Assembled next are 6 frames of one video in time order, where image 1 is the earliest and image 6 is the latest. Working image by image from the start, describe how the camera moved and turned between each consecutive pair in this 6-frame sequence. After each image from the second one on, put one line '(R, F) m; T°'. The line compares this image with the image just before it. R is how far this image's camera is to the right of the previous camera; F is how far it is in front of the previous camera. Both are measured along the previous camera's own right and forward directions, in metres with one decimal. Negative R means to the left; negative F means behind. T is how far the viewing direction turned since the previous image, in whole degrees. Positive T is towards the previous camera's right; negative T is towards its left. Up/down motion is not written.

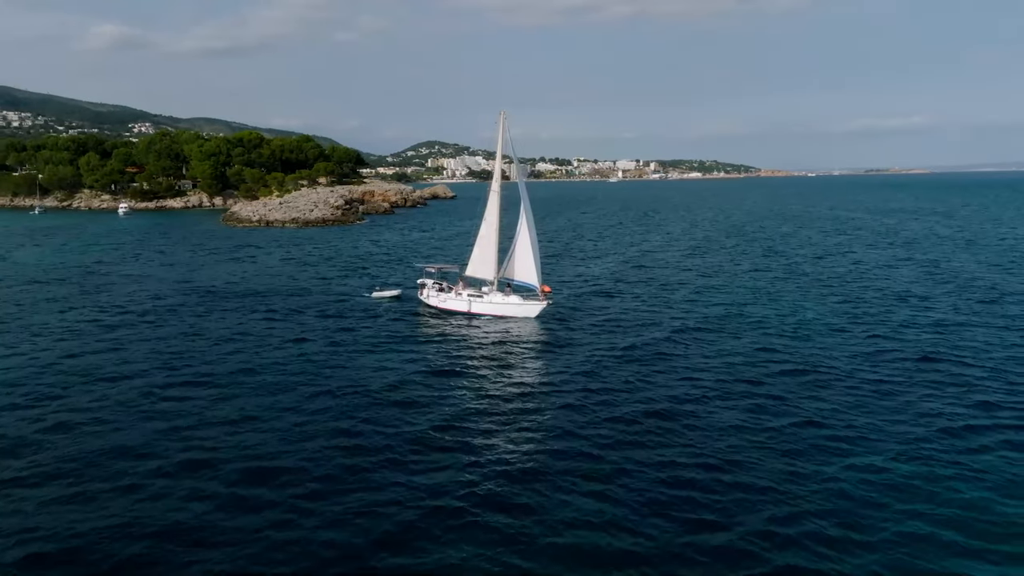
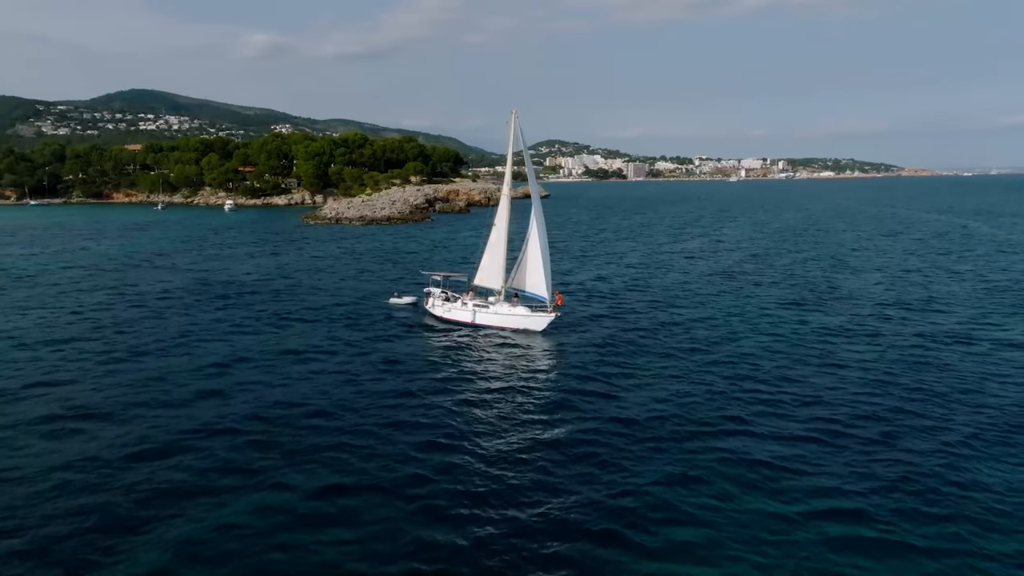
(+10.0, -2.2) m; -9°
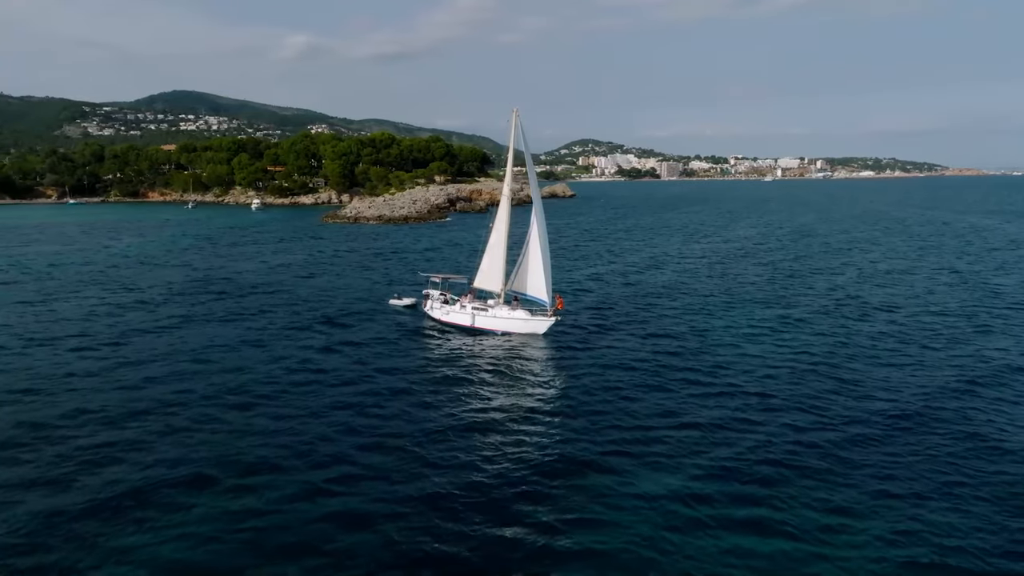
(+2.7, -0.5) m; -3°
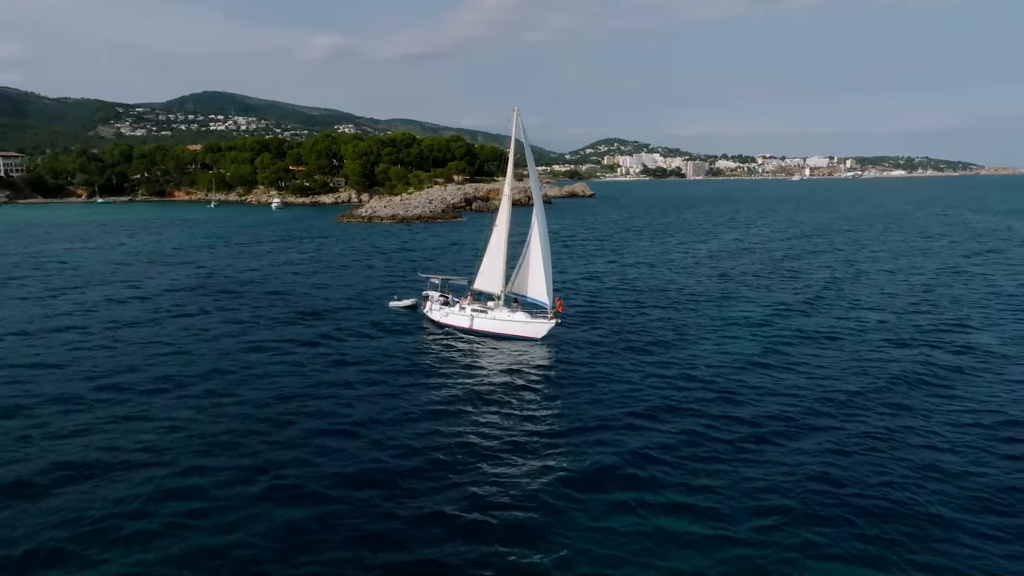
(+2.0, -0.3) m; -2°
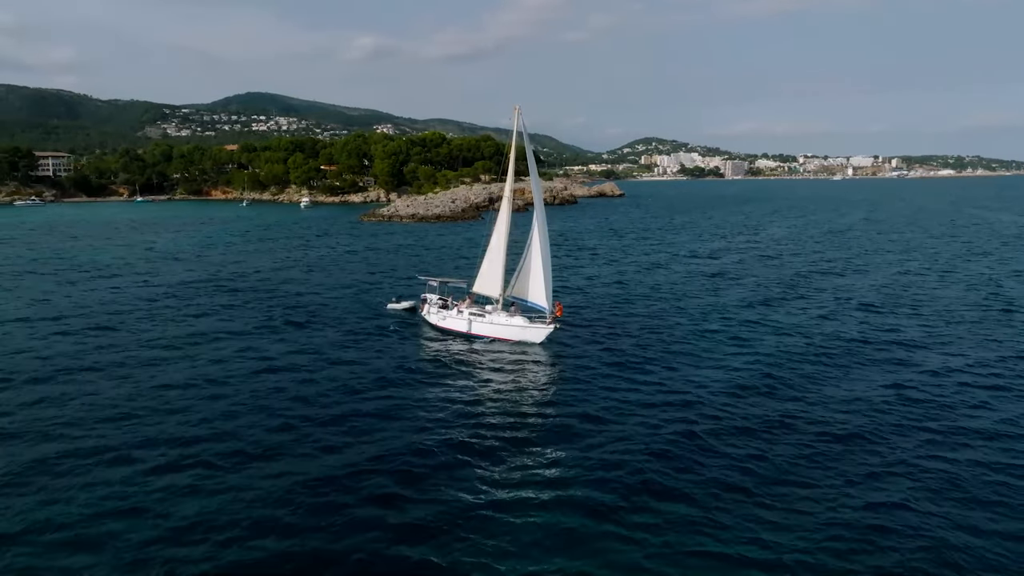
(+3.0, -0.5) m; -3°
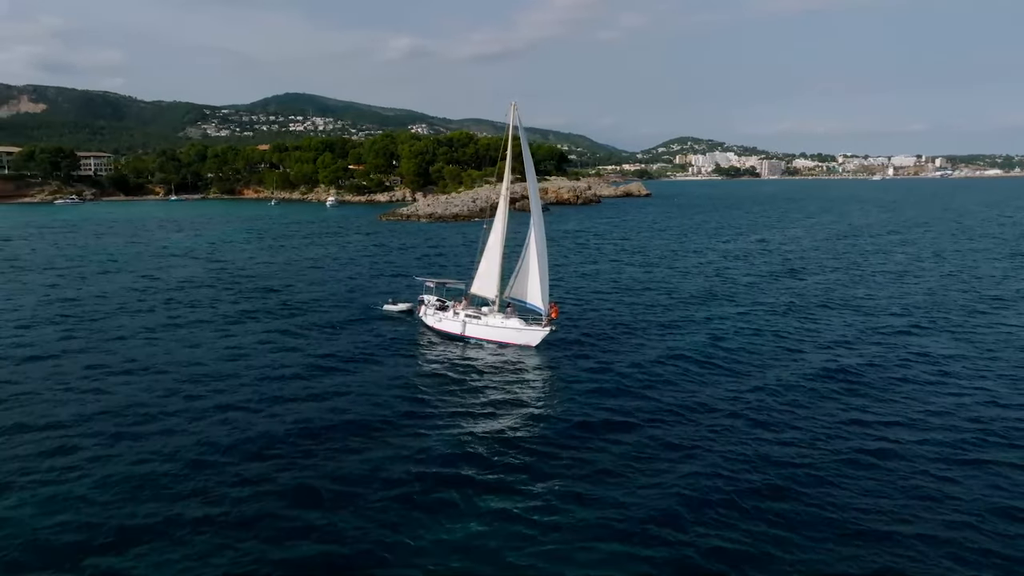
(+2.7, -0.4) m; -3°
